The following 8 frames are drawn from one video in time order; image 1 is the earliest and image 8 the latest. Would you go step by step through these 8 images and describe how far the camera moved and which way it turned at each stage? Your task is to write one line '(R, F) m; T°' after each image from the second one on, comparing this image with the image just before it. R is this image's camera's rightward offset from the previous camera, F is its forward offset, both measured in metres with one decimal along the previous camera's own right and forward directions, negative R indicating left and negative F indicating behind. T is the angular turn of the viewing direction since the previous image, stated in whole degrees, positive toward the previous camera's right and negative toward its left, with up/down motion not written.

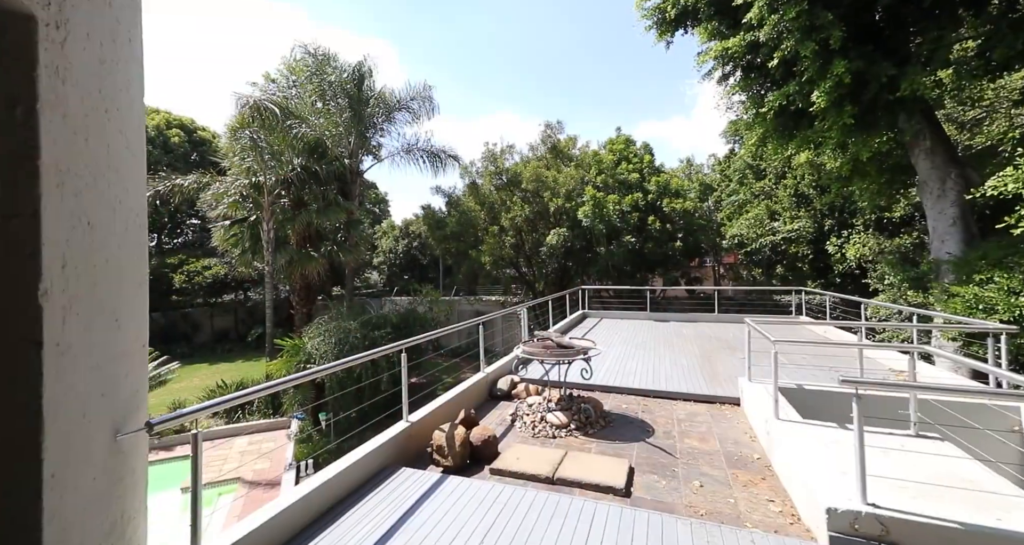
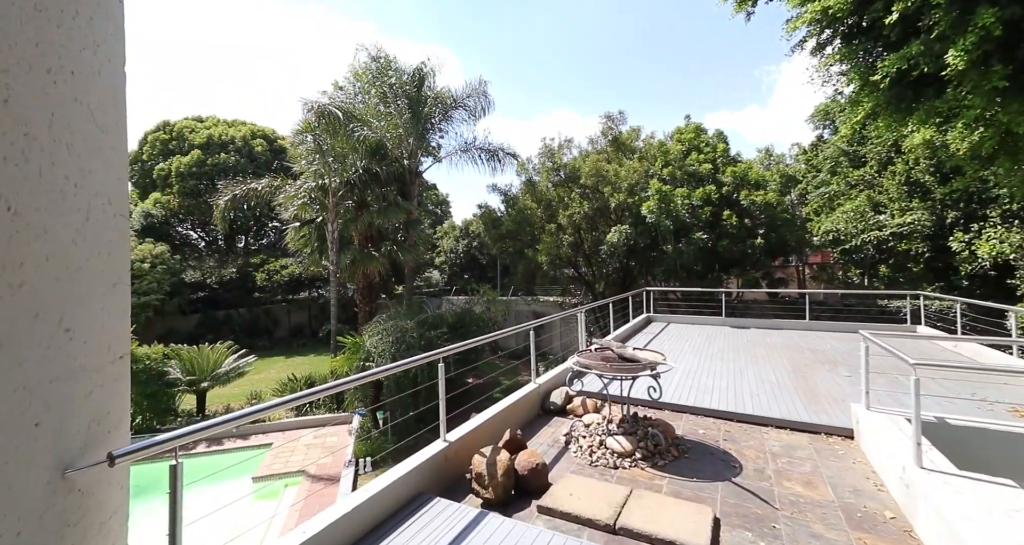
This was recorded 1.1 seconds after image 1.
(0.0, +0.3) m; -8°
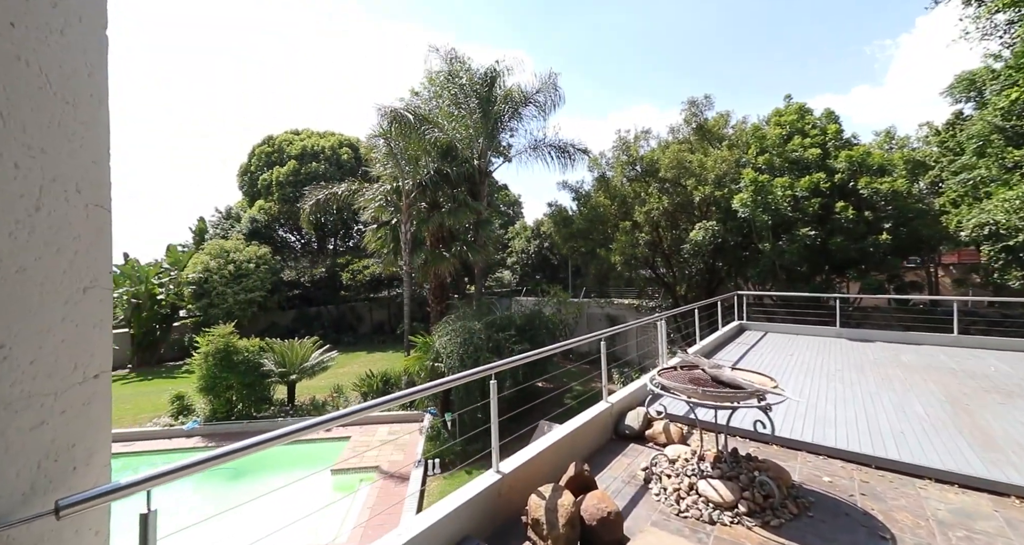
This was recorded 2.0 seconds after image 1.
(0.0, +0.3) m; -9°
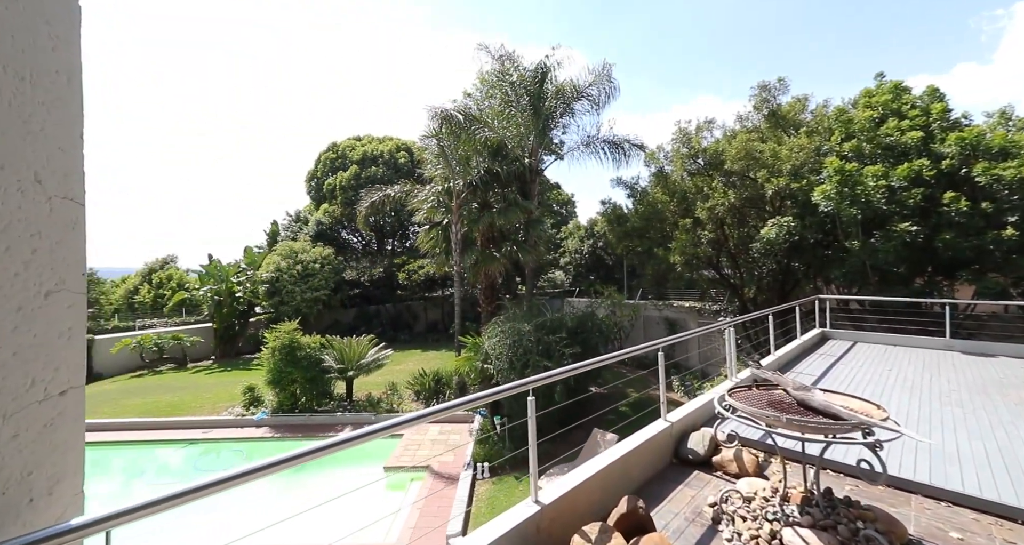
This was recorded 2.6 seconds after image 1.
(0.0, +0.2) m; -7°
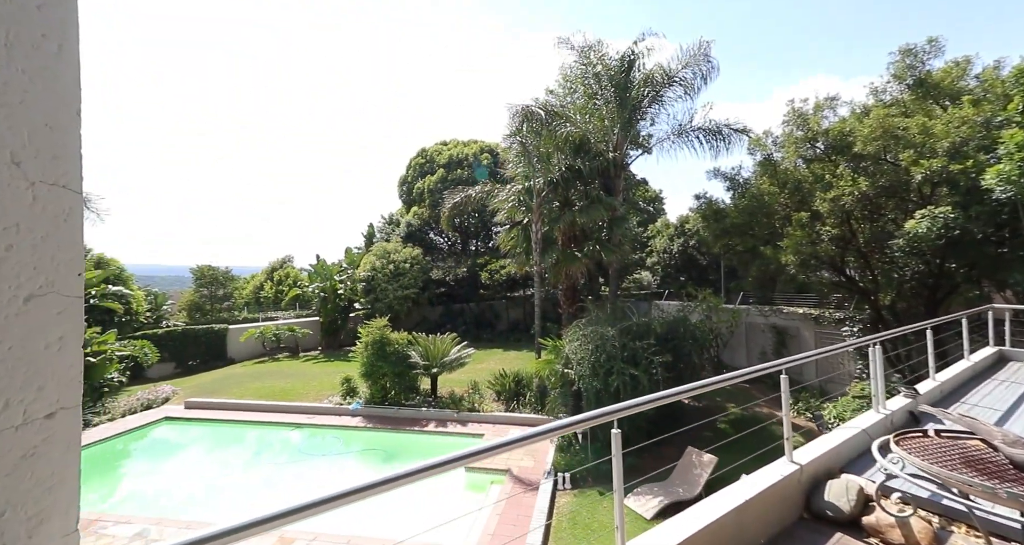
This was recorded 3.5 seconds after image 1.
(0.0, +0.3) m; -10°
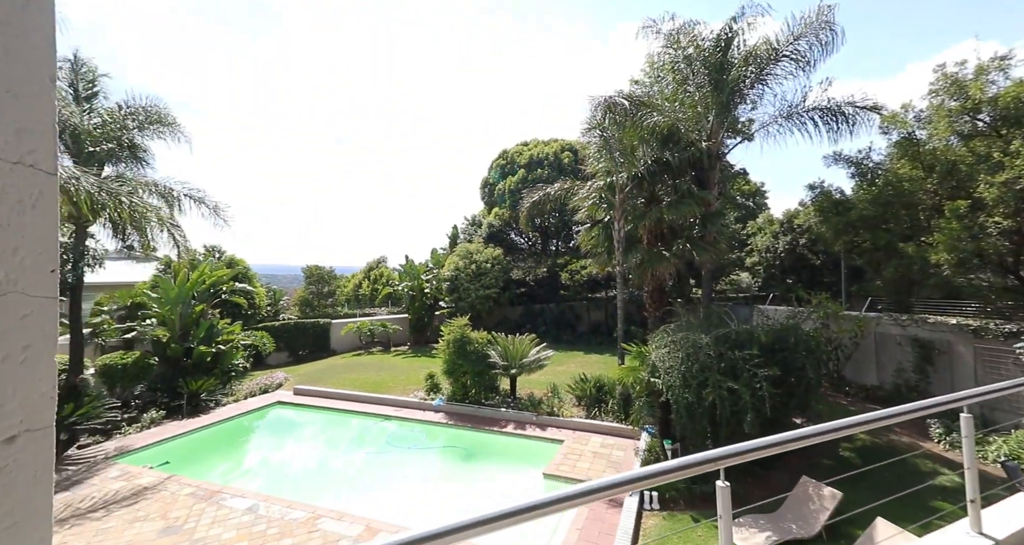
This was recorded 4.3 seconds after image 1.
(0.0, +0.3) m; -10°
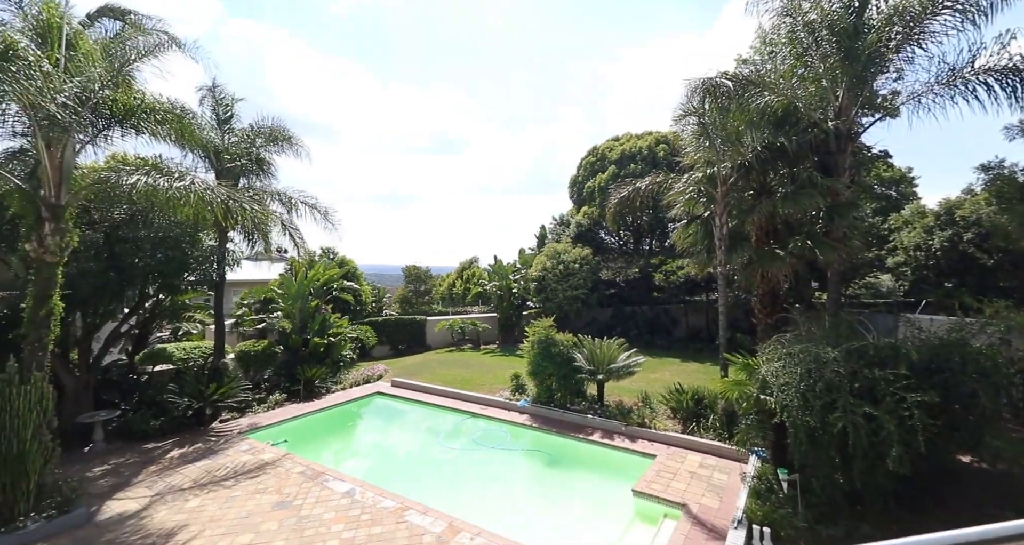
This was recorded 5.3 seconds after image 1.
(0.0, +0.3) m; -11°
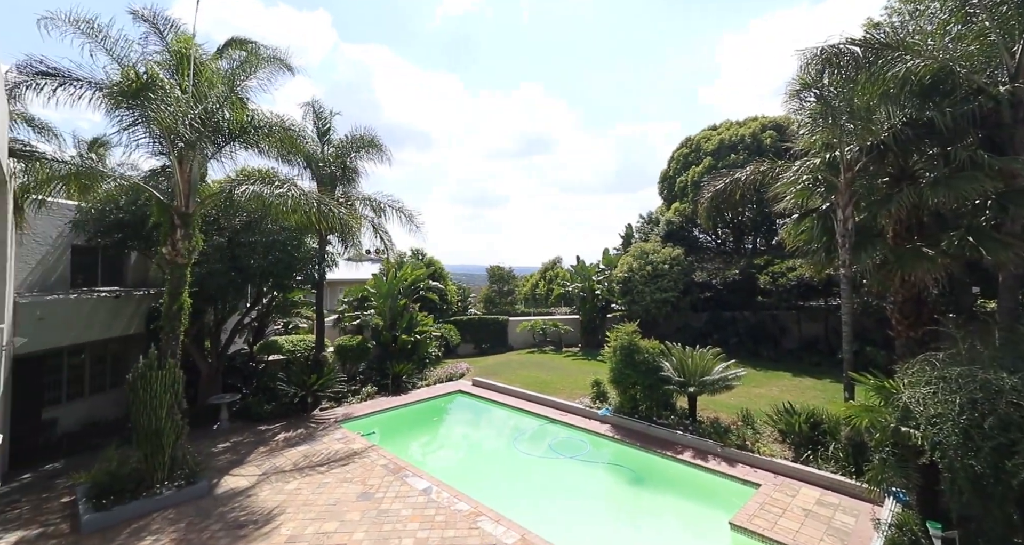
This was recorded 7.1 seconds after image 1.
(0.0, +0.4) m; -10°
